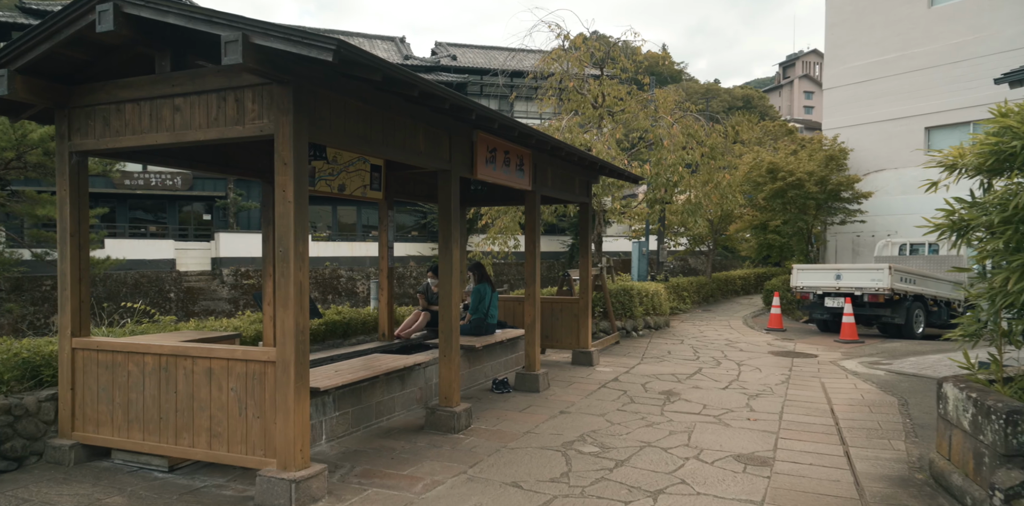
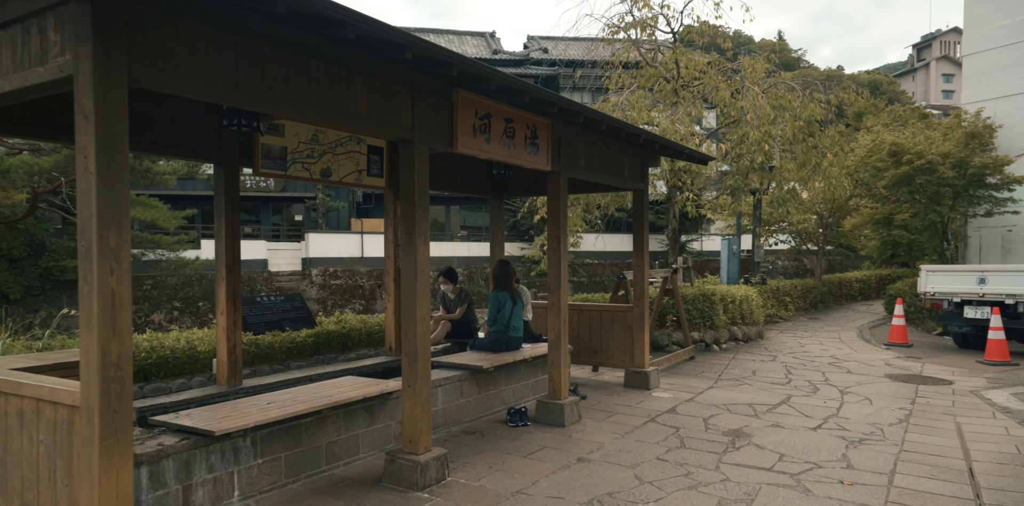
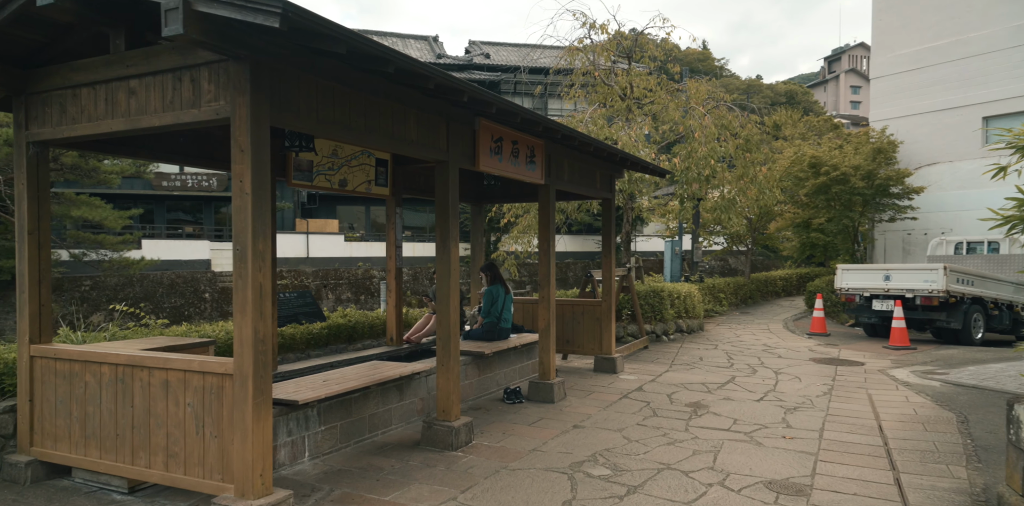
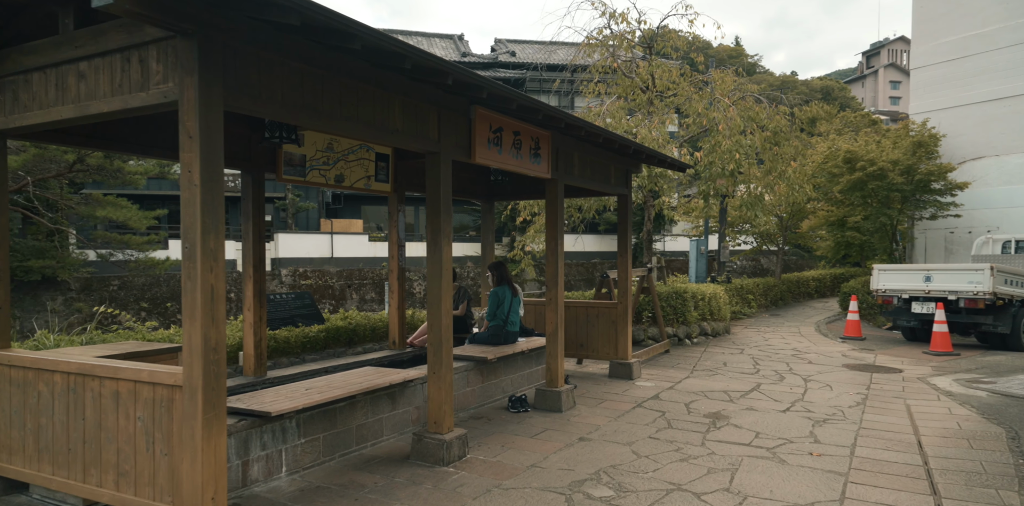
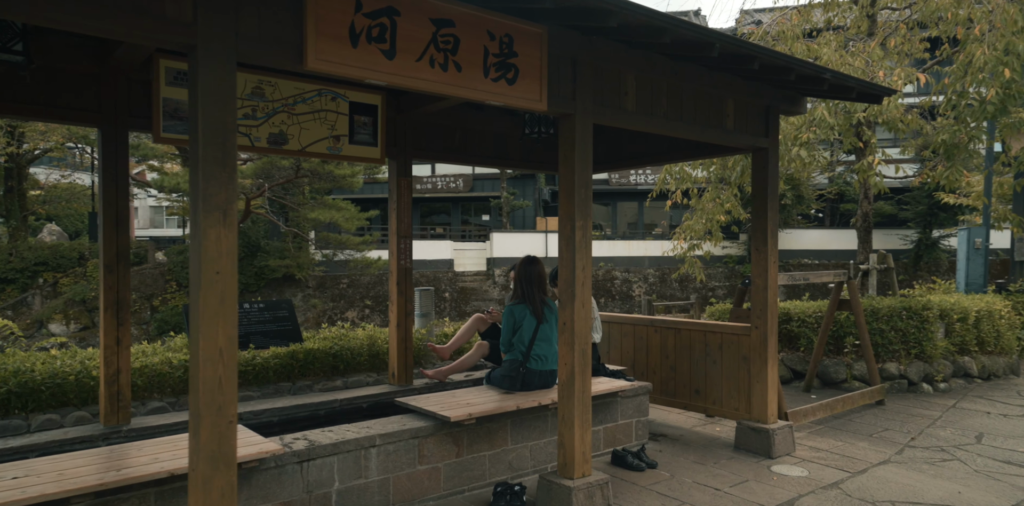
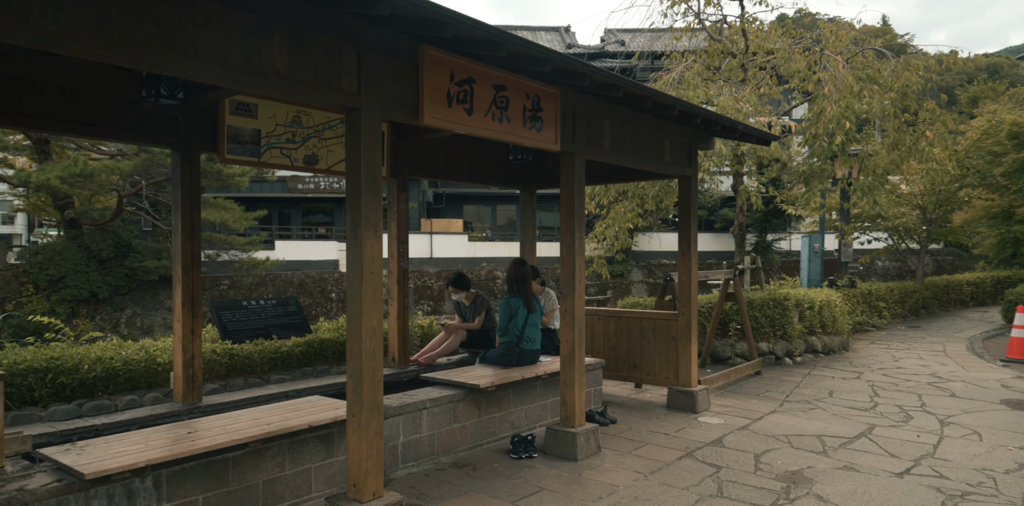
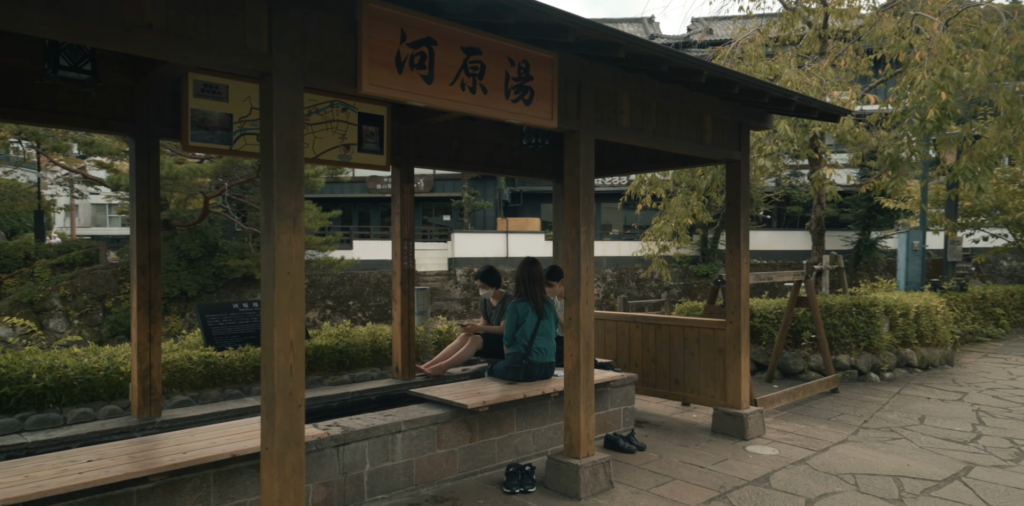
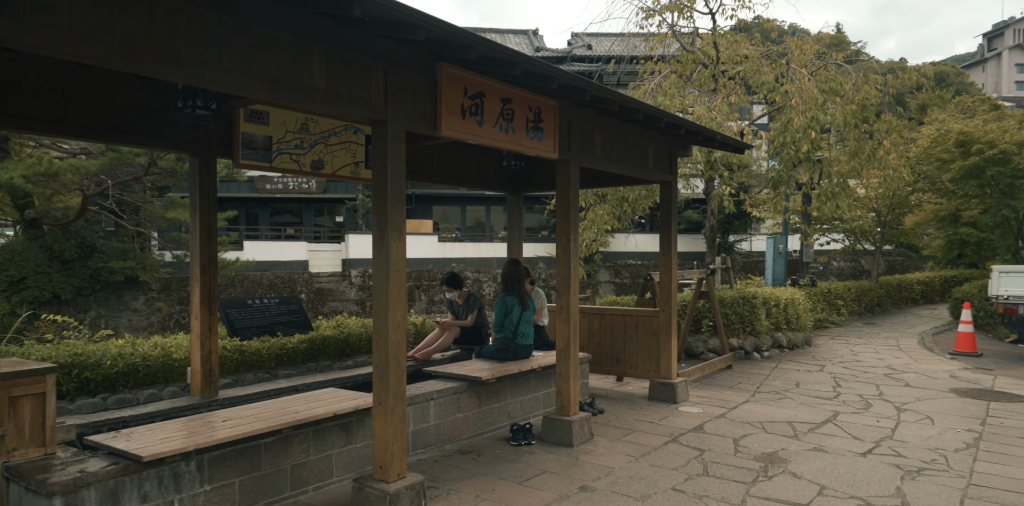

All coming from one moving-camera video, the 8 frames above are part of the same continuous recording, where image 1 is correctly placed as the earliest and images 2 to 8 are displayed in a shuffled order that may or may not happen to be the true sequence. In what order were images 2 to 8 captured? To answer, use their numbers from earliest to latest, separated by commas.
3, 4, 2, 8, 6, 7, 5
